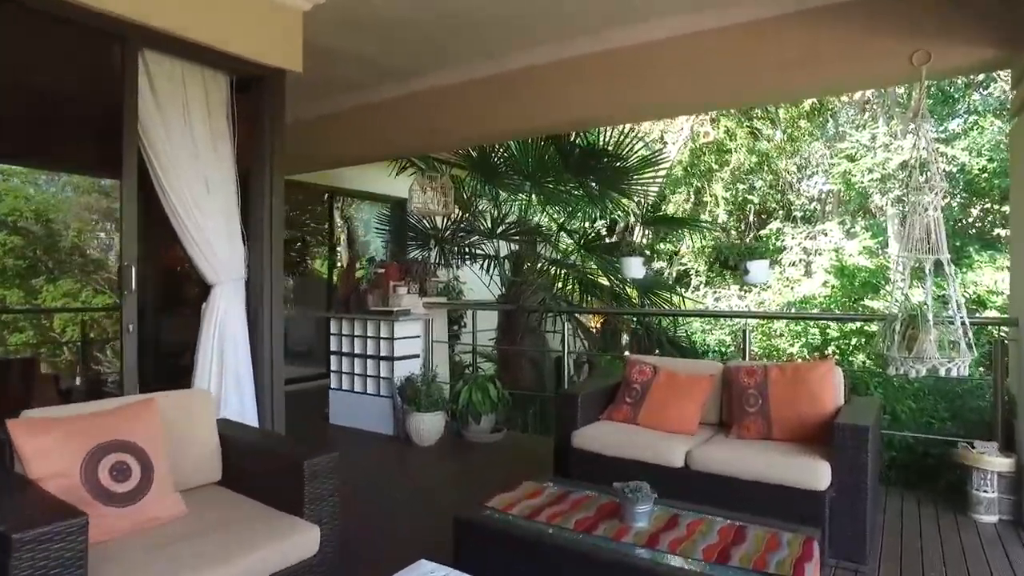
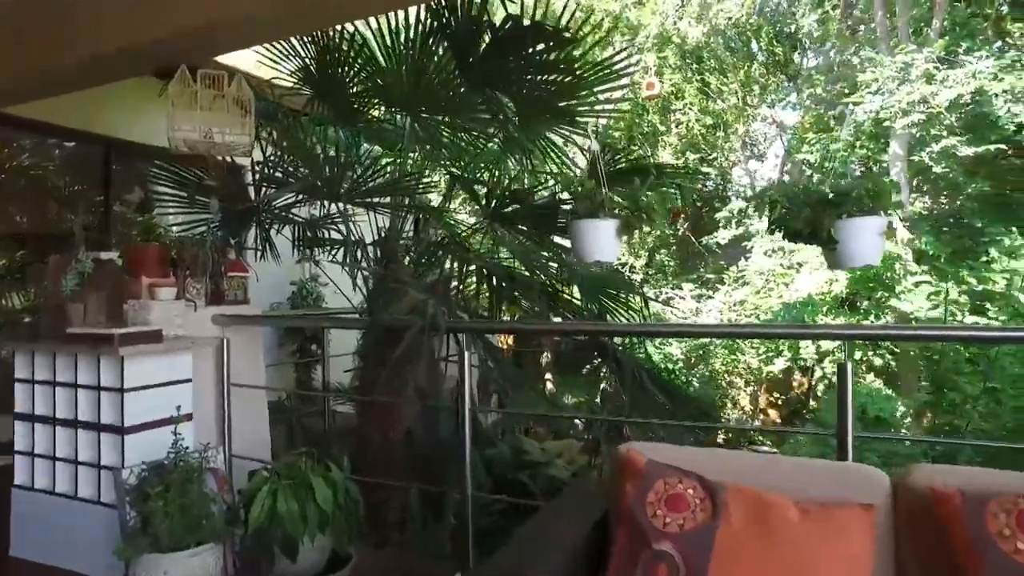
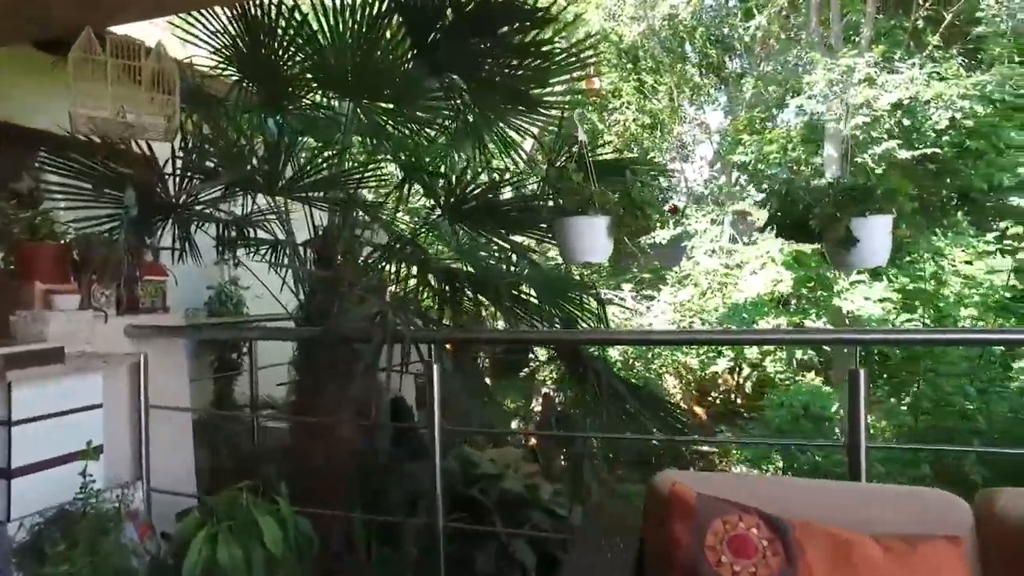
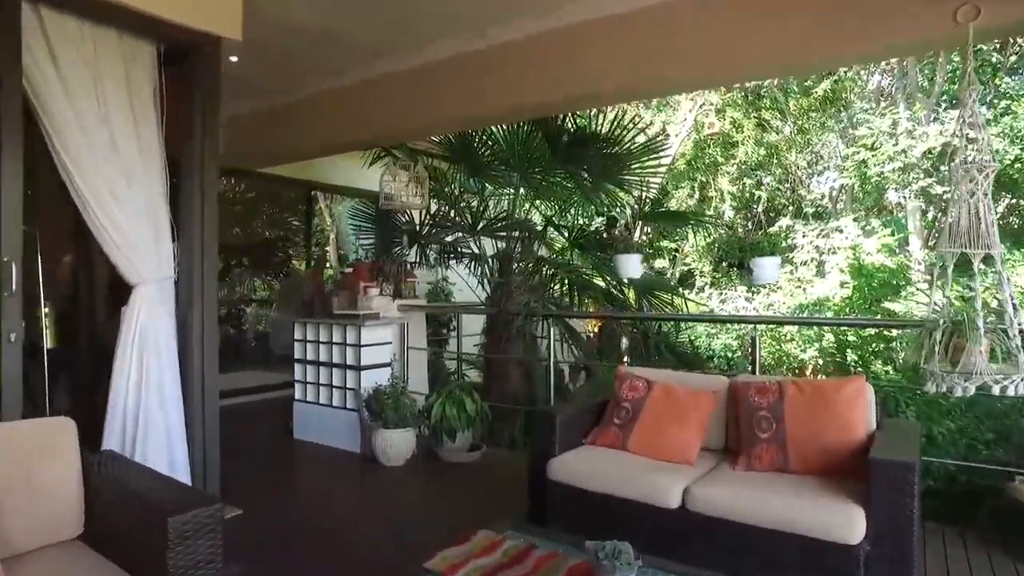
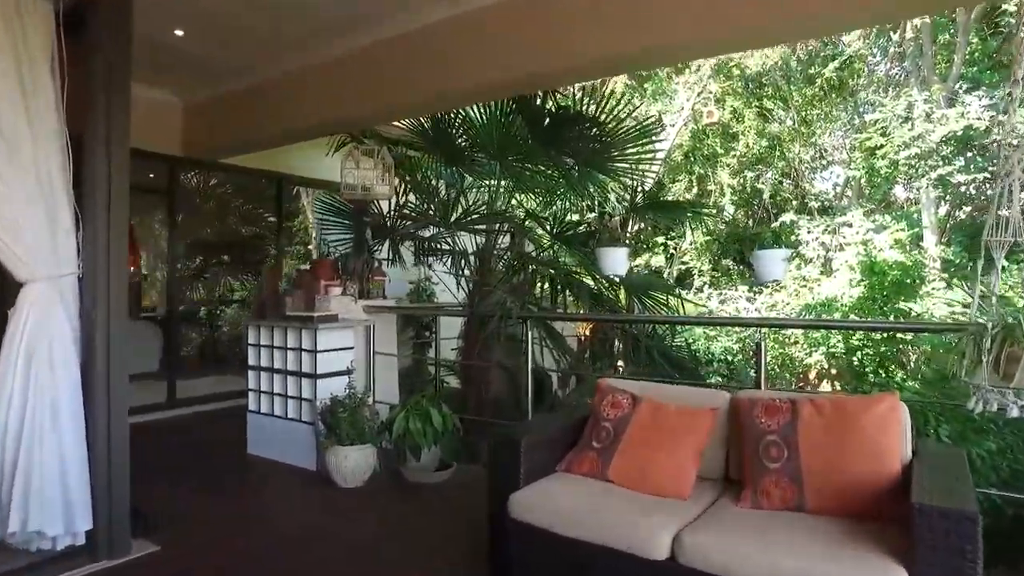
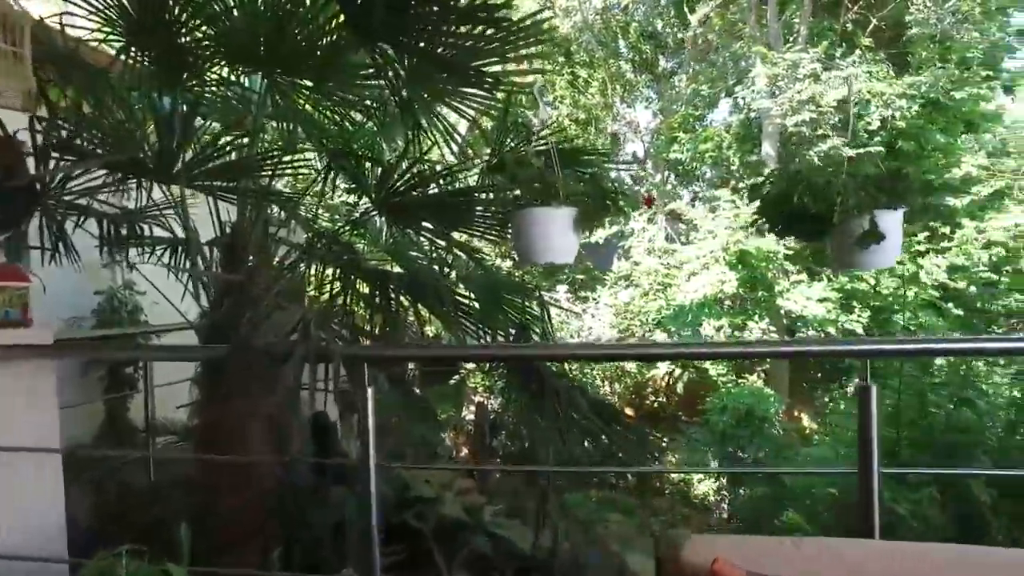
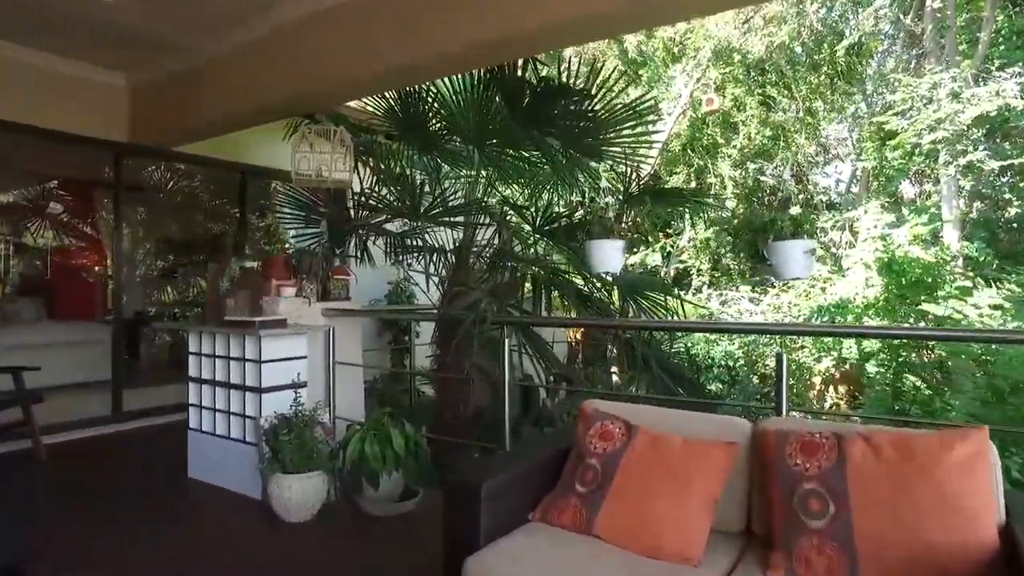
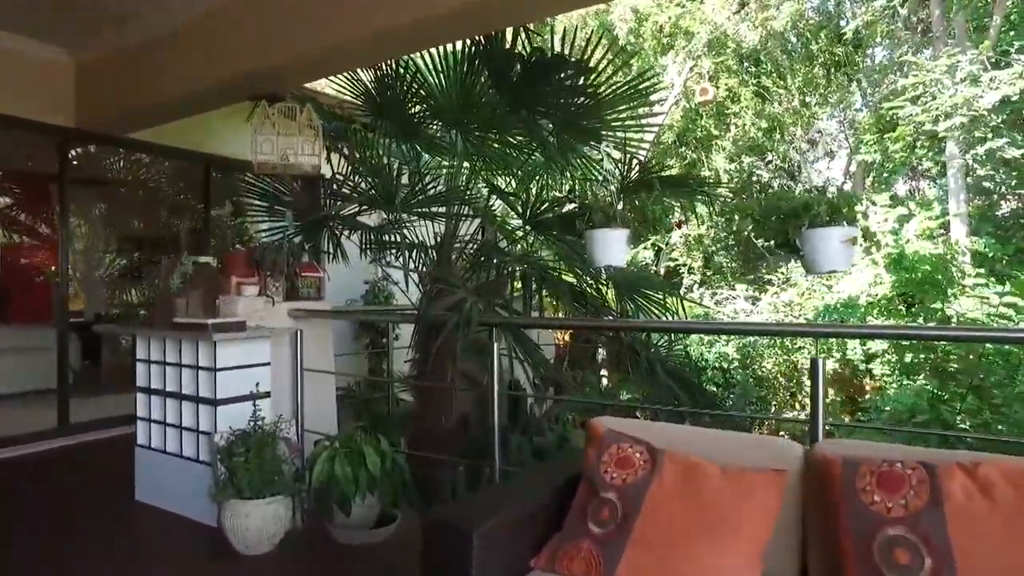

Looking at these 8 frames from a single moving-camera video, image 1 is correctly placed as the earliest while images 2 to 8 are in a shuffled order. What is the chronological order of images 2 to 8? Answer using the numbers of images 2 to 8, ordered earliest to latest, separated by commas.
4, 5, 7, 8, 2, 3, 6
